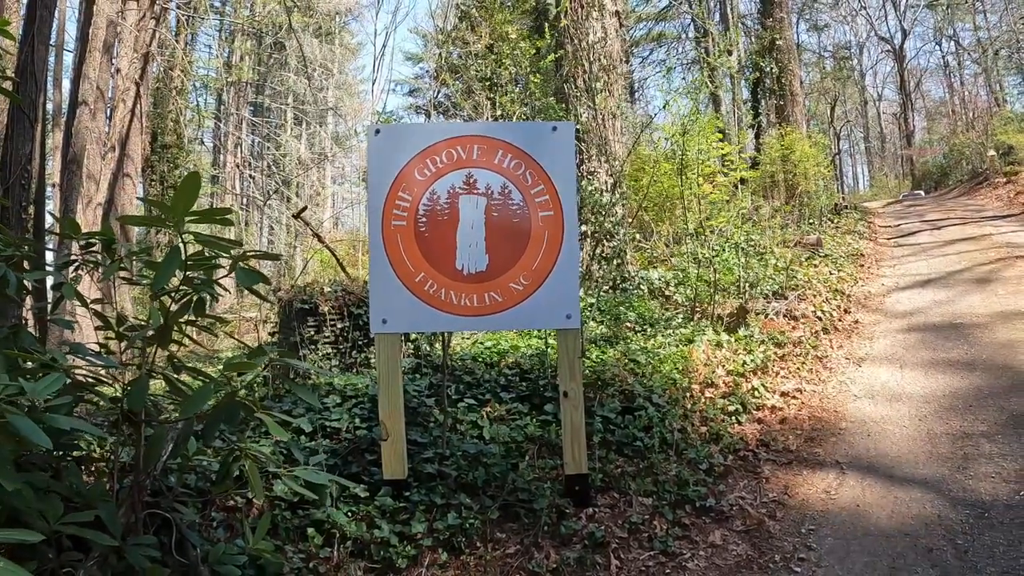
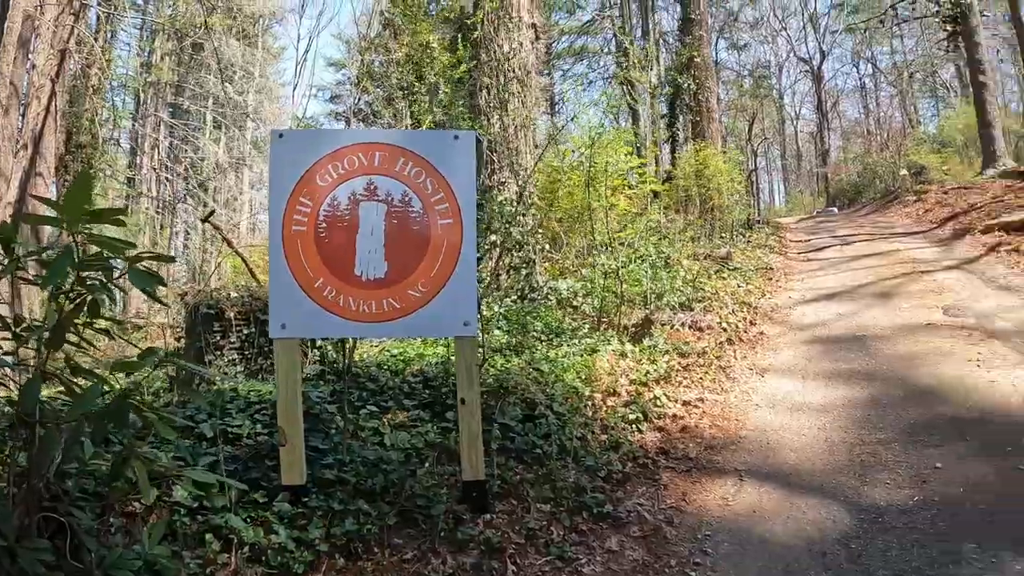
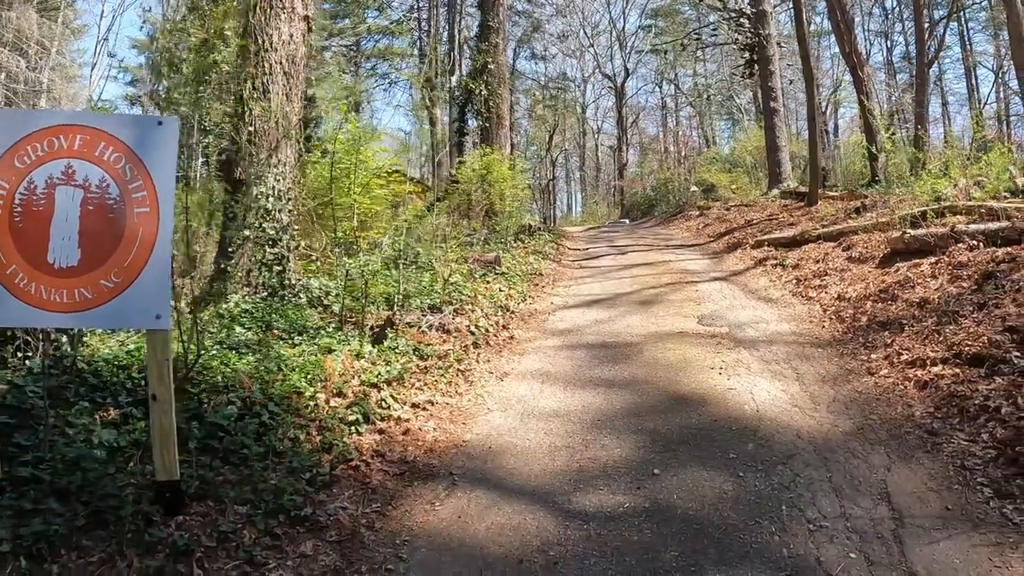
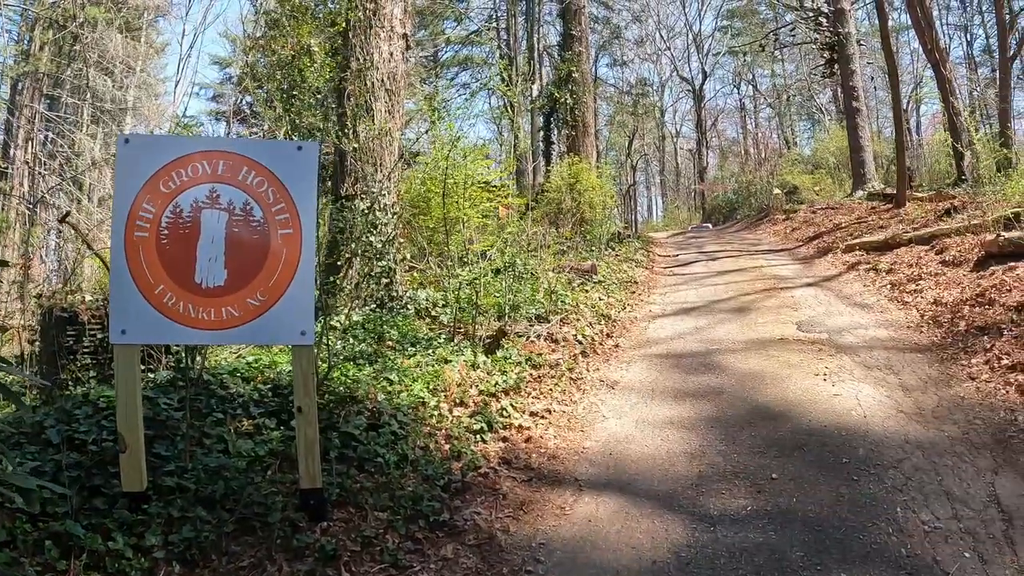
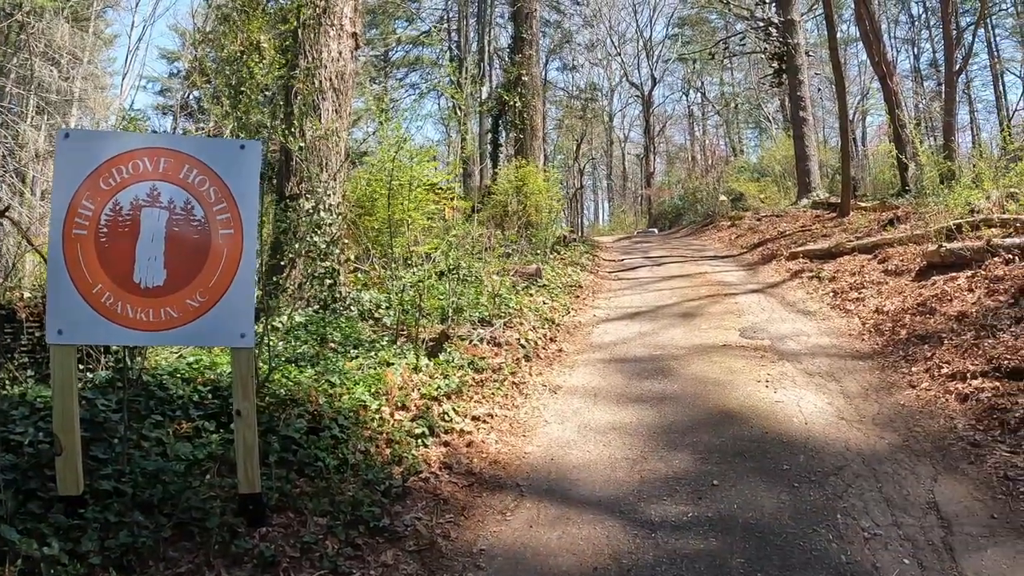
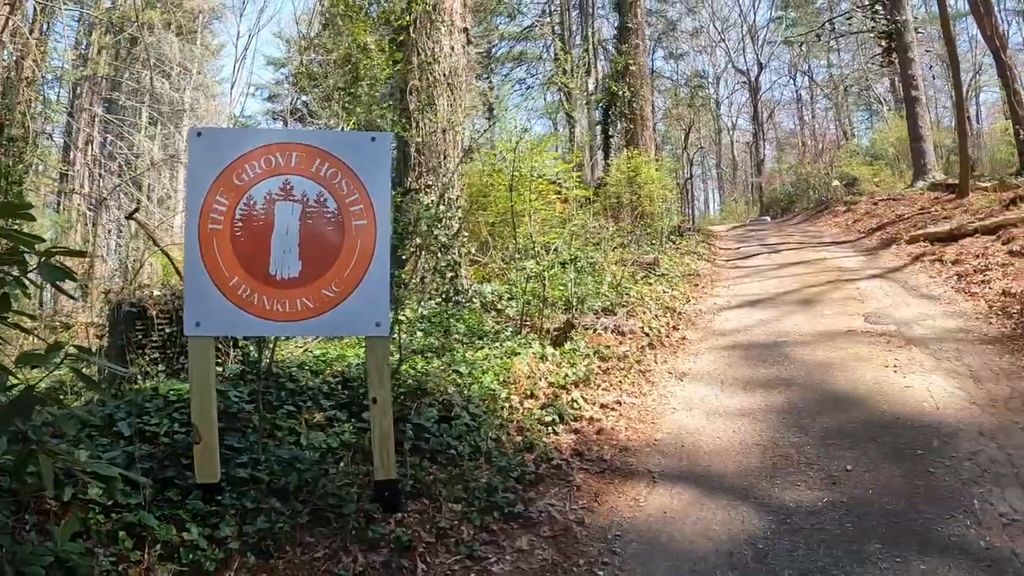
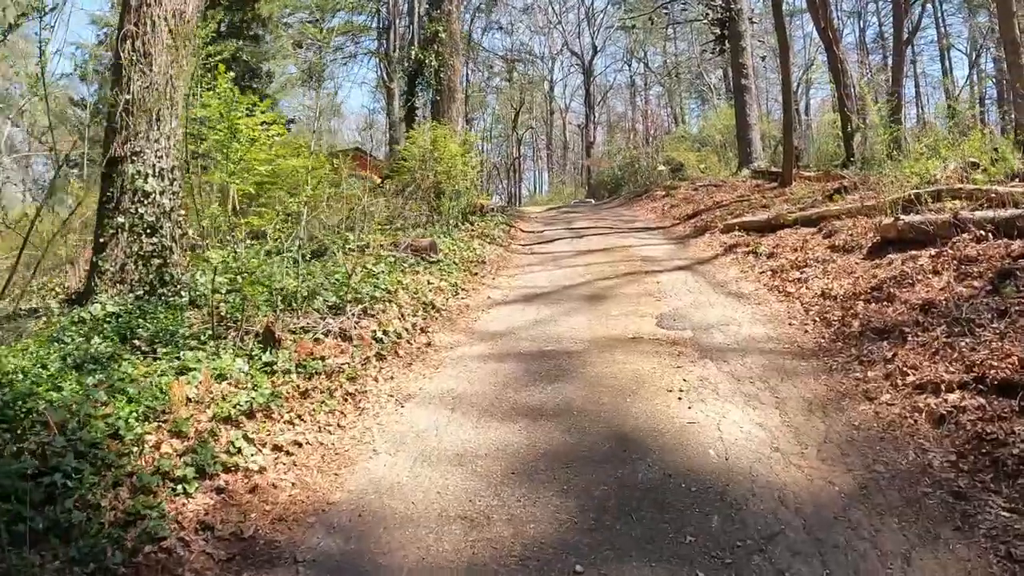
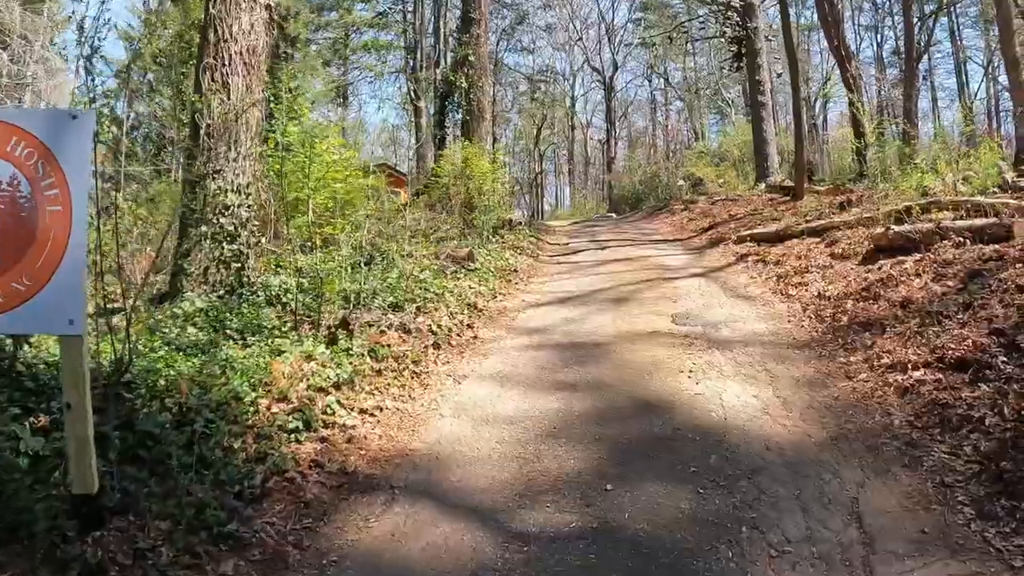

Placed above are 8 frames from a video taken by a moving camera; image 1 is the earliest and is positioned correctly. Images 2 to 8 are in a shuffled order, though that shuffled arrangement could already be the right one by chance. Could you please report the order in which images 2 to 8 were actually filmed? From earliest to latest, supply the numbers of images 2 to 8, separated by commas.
2, 6, 4, 5, 3, 8, 7
